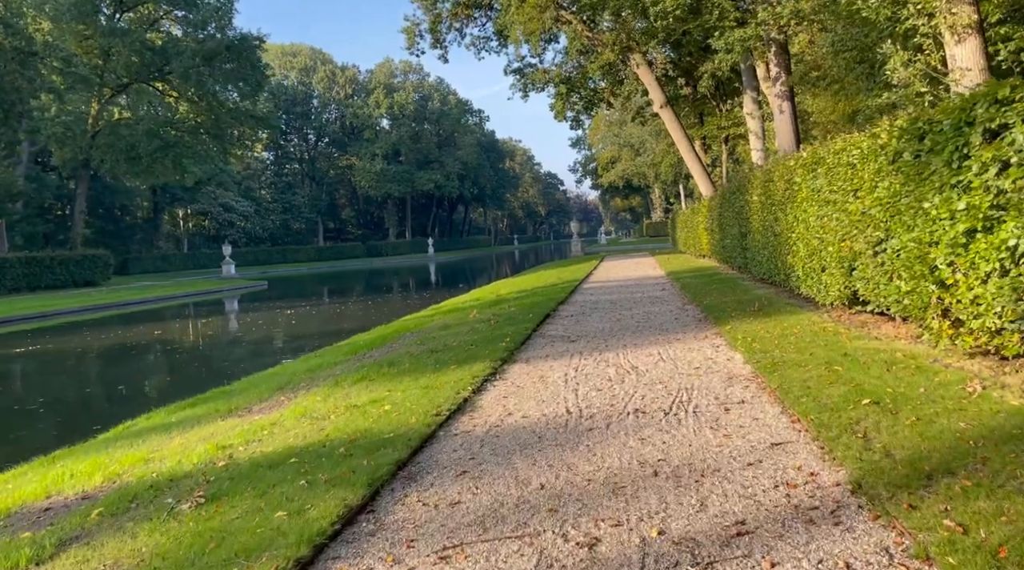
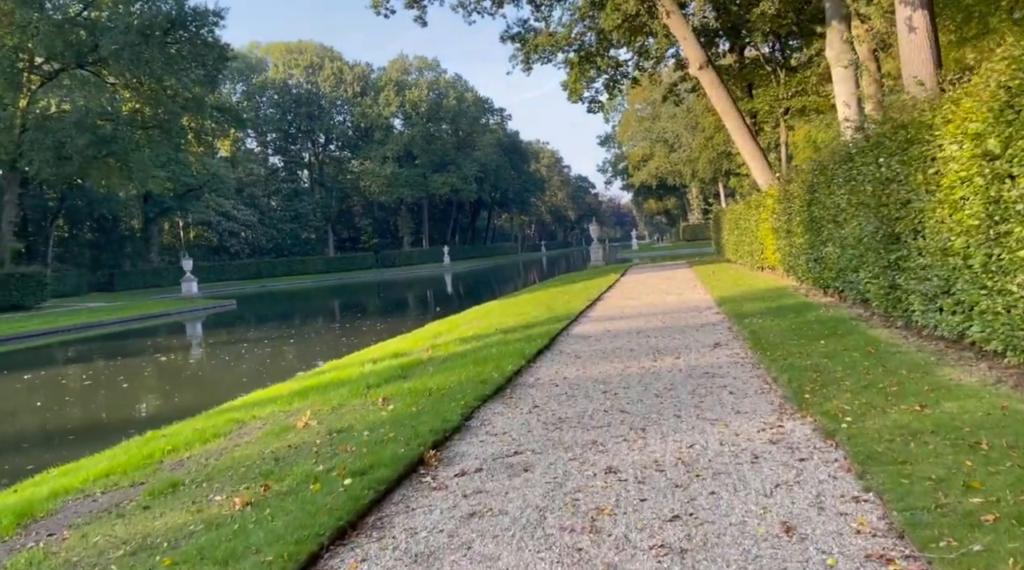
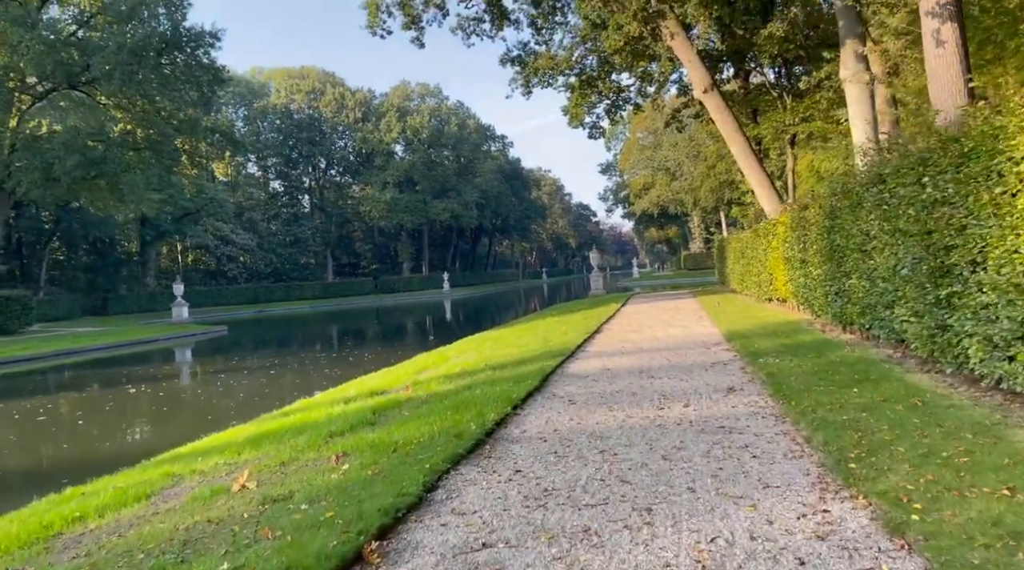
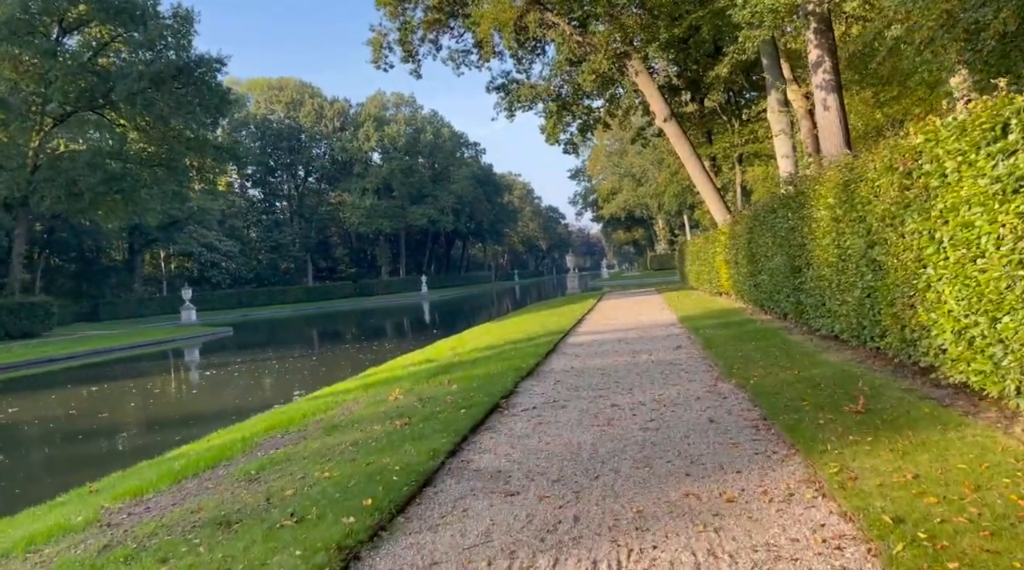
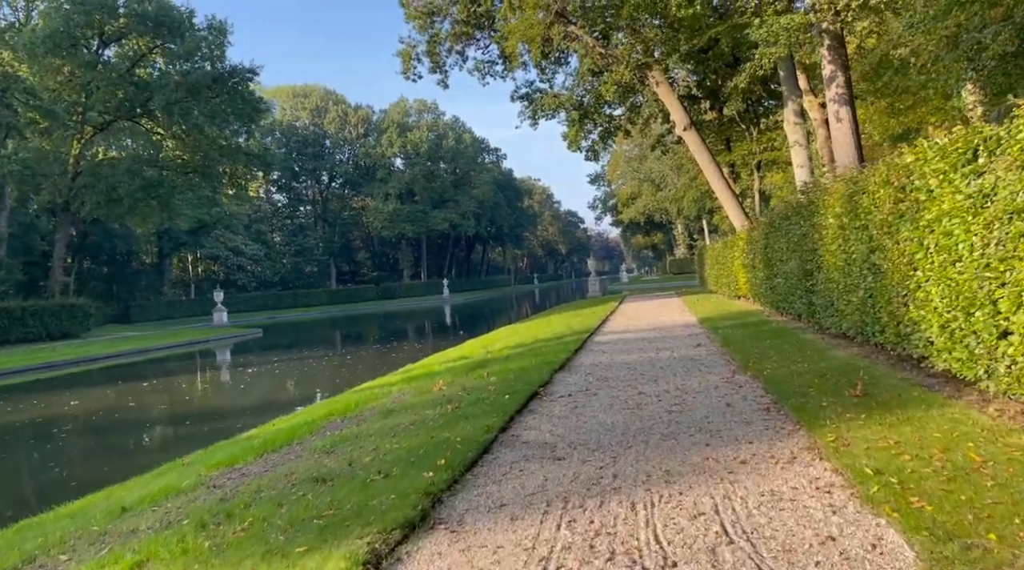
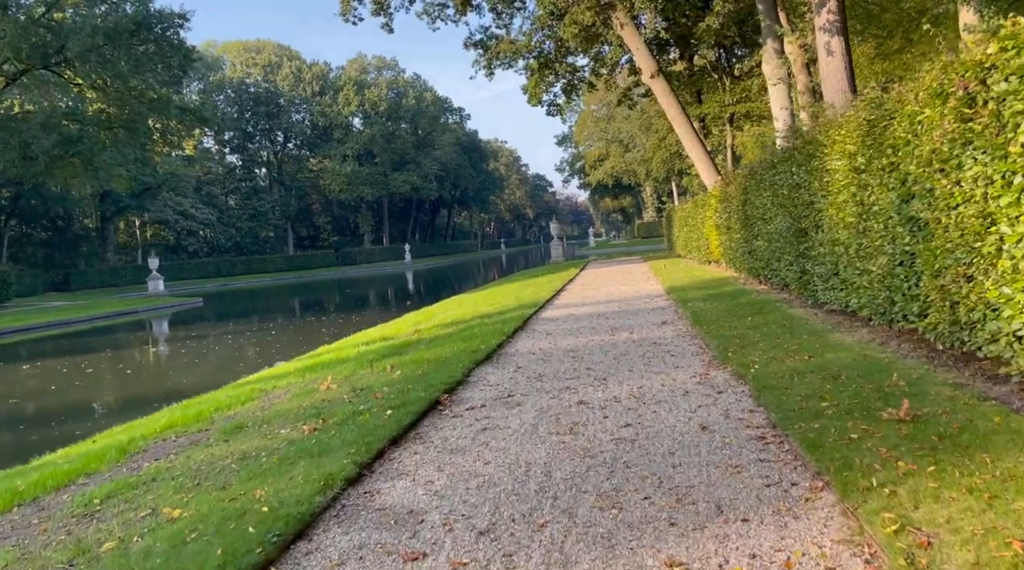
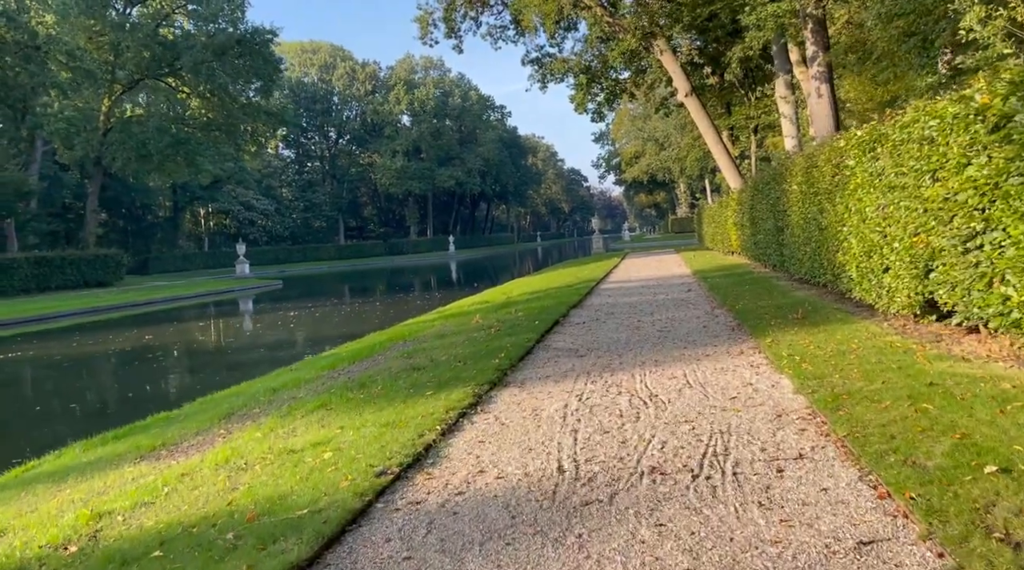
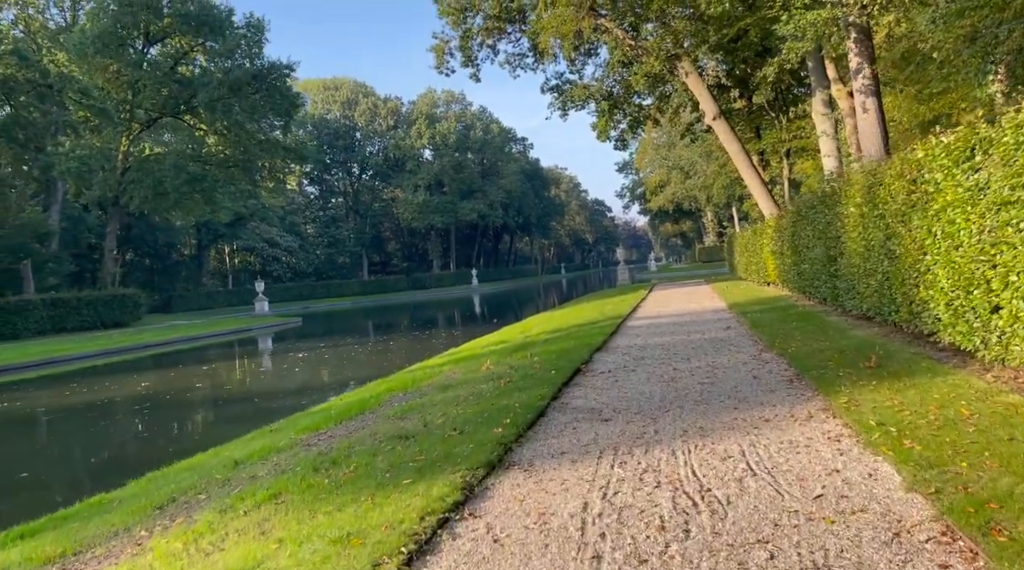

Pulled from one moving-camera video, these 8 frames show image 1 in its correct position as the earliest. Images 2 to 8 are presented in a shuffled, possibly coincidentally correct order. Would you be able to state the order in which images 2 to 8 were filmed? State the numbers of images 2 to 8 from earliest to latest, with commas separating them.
7, 8, 5, 4, 6, 2, 3
